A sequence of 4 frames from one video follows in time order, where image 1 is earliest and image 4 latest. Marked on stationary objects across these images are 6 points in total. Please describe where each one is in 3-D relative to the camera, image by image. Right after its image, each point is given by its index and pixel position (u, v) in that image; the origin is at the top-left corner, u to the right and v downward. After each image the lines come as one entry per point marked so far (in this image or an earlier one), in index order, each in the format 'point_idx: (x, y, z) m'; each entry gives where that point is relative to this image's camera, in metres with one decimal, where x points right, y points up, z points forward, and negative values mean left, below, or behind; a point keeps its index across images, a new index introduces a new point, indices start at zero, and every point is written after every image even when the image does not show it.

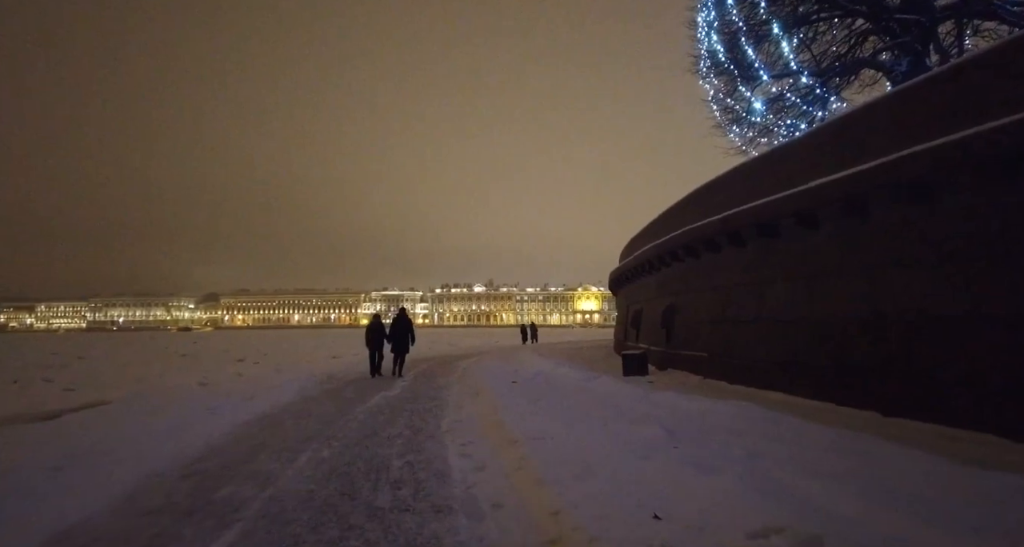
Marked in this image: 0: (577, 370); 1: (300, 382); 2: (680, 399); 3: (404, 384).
0: (+1.1, -1.6, +8.9) m
1: (-4.5, -2.4, +11.4) m
2: (+2.4, -1.7, +7.2) m
3: (-1.9, -2.1, +9.7) m
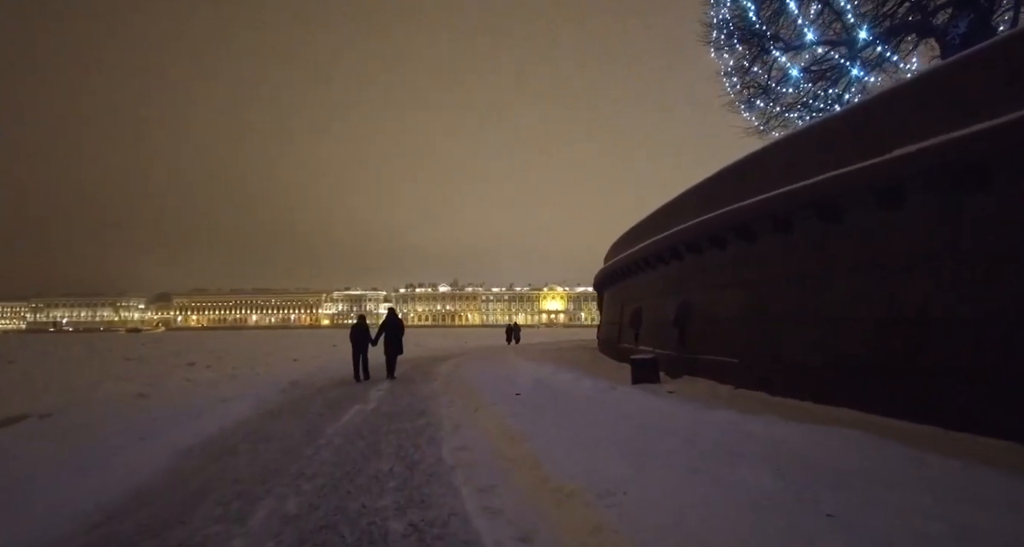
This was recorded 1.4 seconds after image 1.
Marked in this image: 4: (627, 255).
0: (+1.0, -1.6, +7.9) m
1: (-4.8, -2.3, +10.0) m
2: (+2.4, -1.6, +6.2) m
3: (-2.0, -2.0, +8.5) m
4: (+3.6, +0.4, +16.3) m
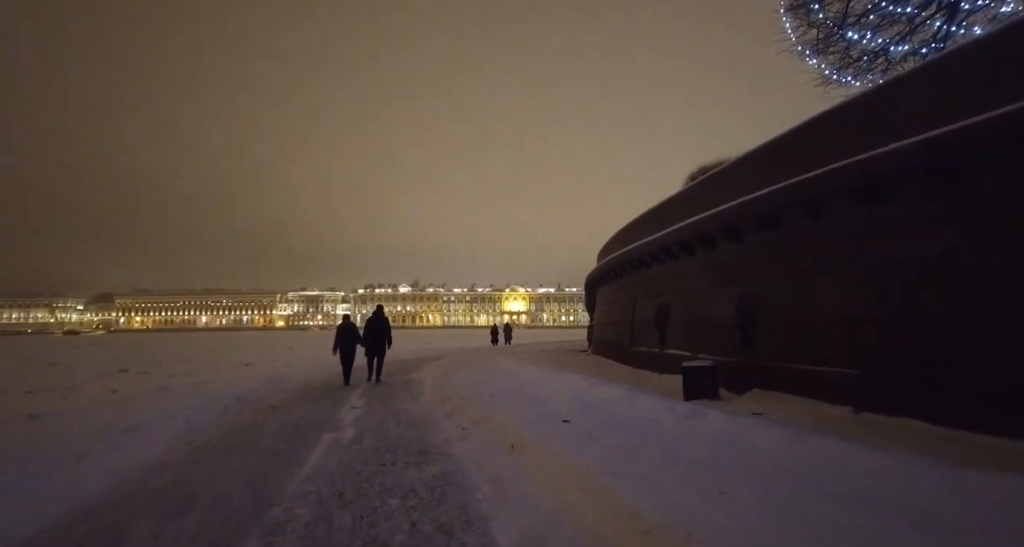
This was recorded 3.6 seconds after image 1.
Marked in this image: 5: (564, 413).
0: (+1.3, -1.4, +6.2) m
1: (-4.7, -2.1, +7.8) m
2: (+2.8, -1.4, +4.6) m
3: (-1.9, -1.8, +6.5) m
4: (+3.2, +0.6, +14.8) m
5: (+0.5, -1.3, +4.8) m
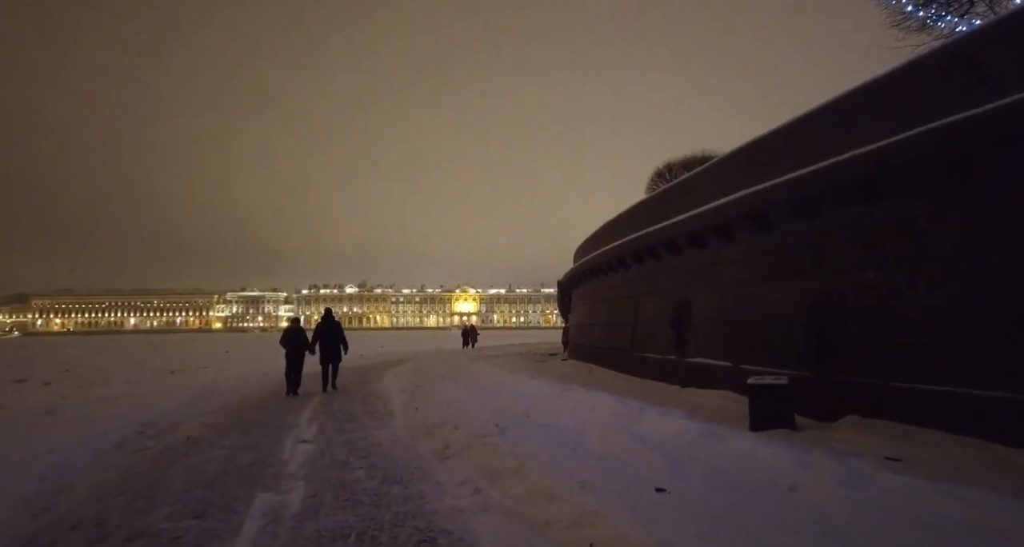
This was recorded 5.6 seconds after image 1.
0: (+1.4, -1.3, +4.7) m
1: (-4.7, -1.9, +5.7) m
2: (+3.0, -1.3, +3.3) m
3: (-1.8, -1.6, +4.7) m
4: (+2.4, +0.7, +13.4) m
5: (+0.7, -1.2, +3.2) m
